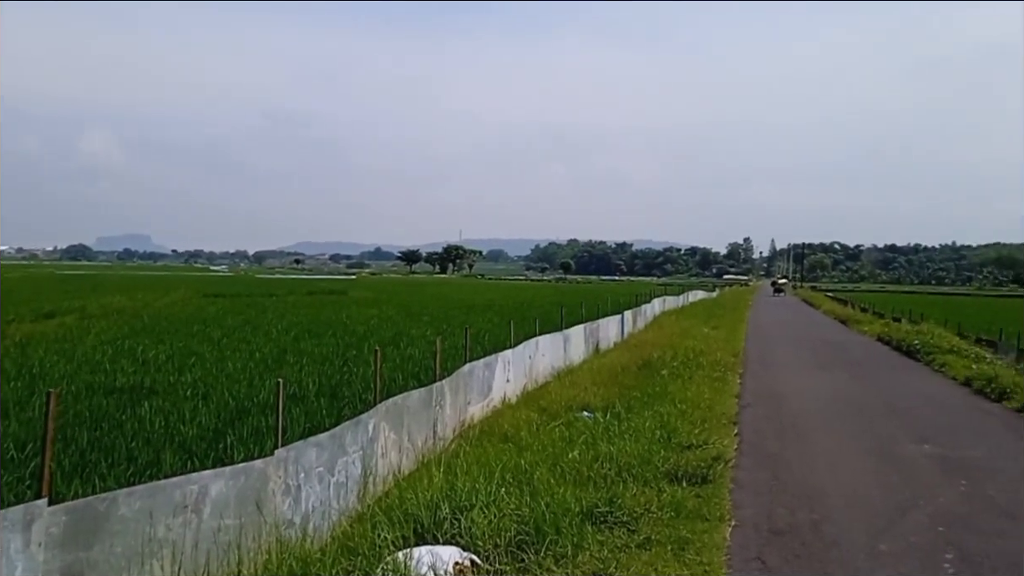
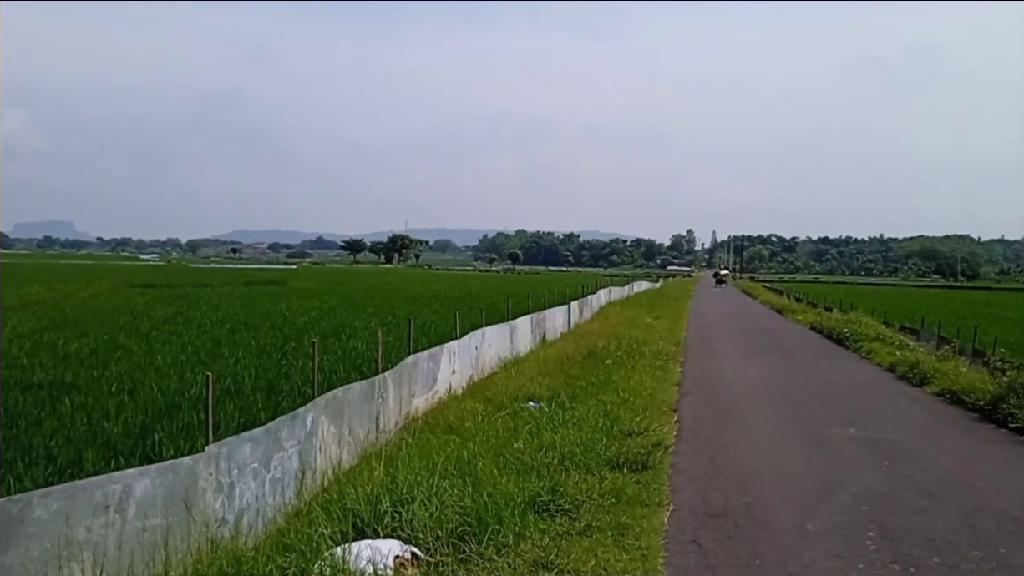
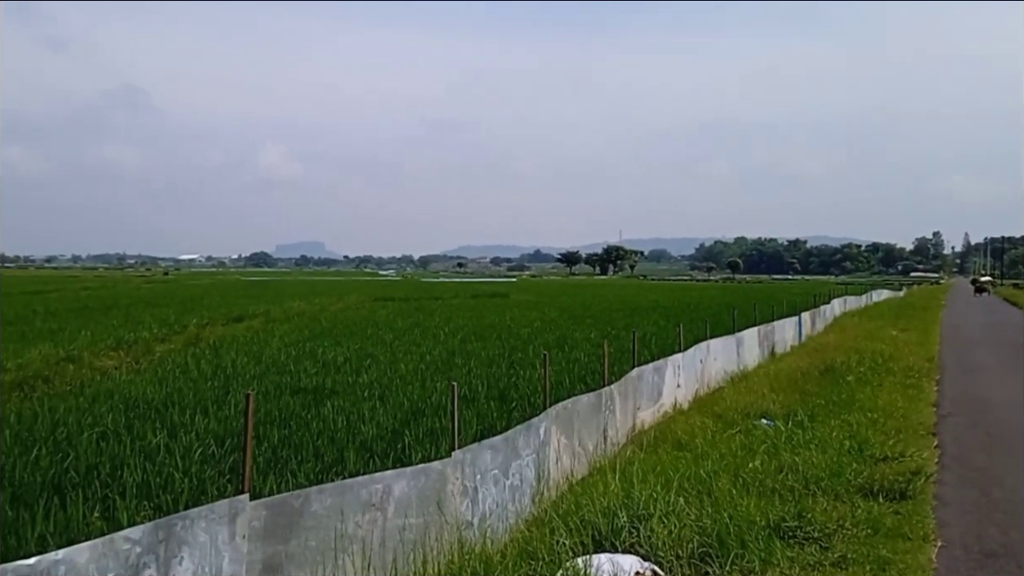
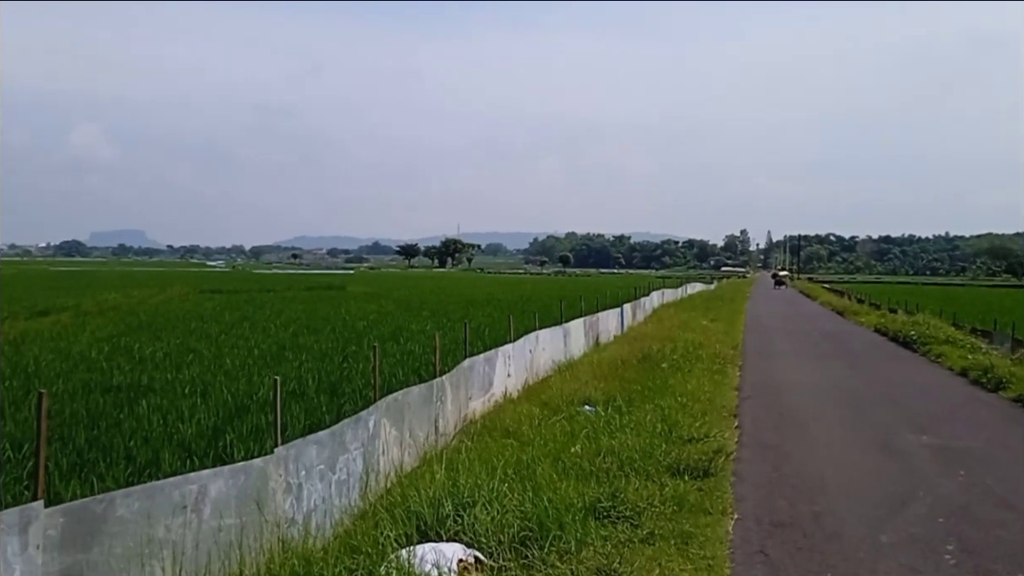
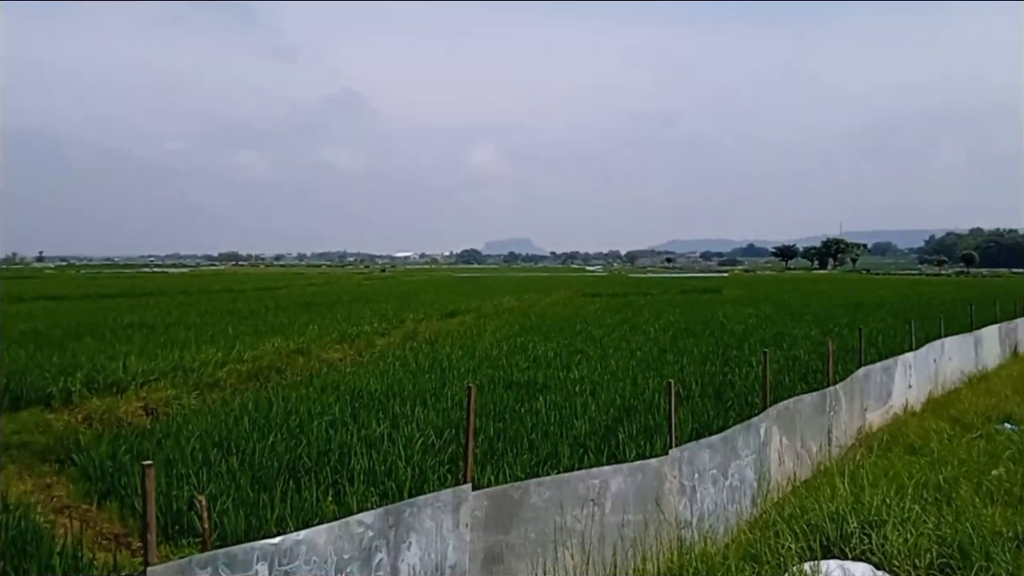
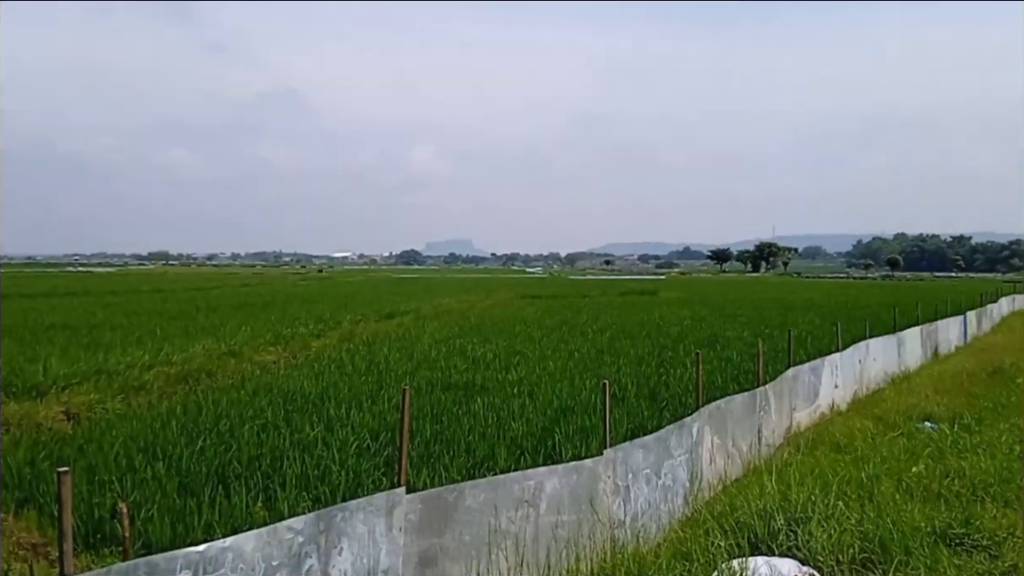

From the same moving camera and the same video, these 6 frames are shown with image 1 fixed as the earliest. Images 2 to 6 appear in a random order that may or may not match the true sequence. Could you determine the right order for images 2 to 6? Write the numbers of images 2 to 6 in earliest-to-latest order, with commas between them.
2, 4, 3, 6, 5
